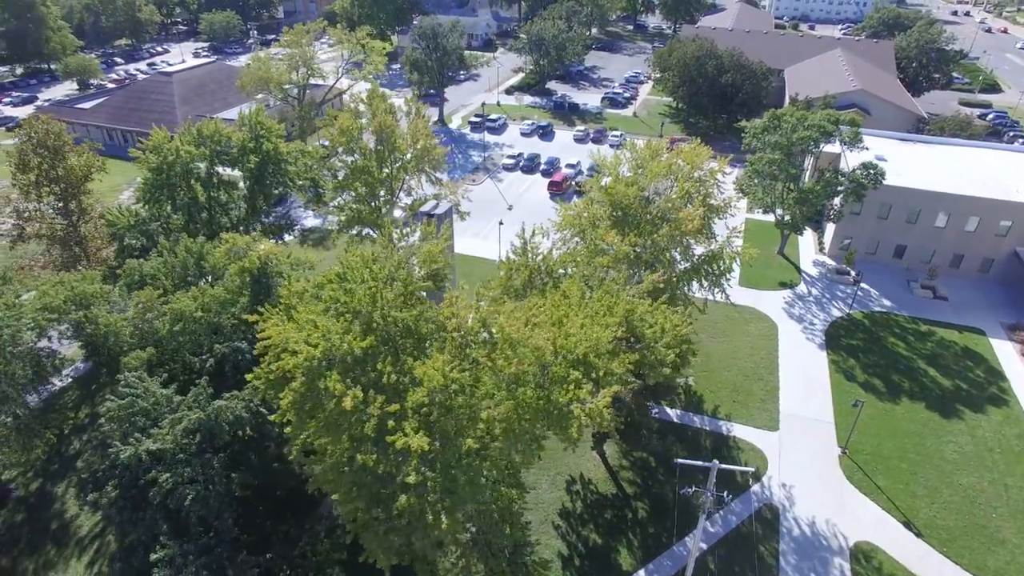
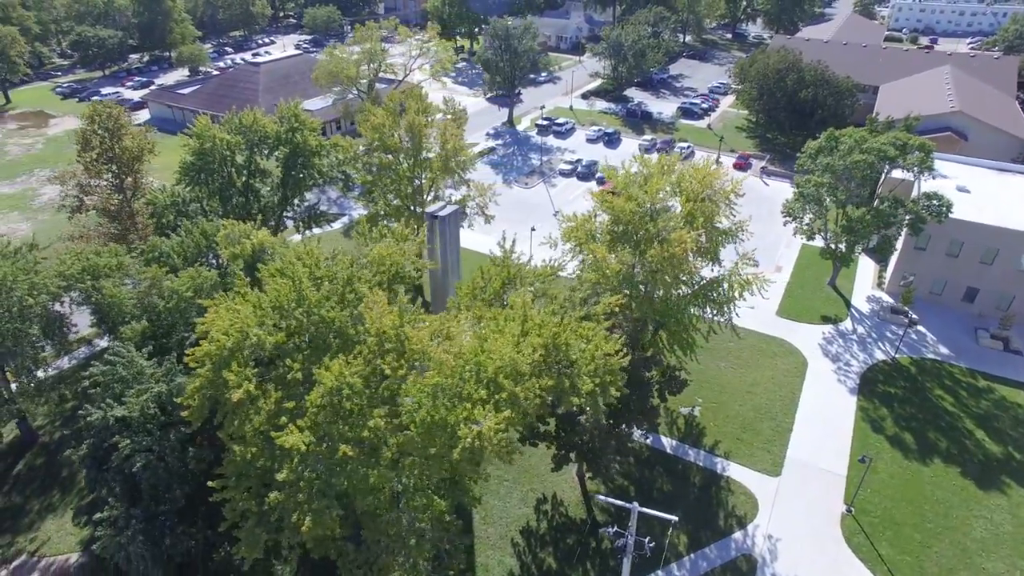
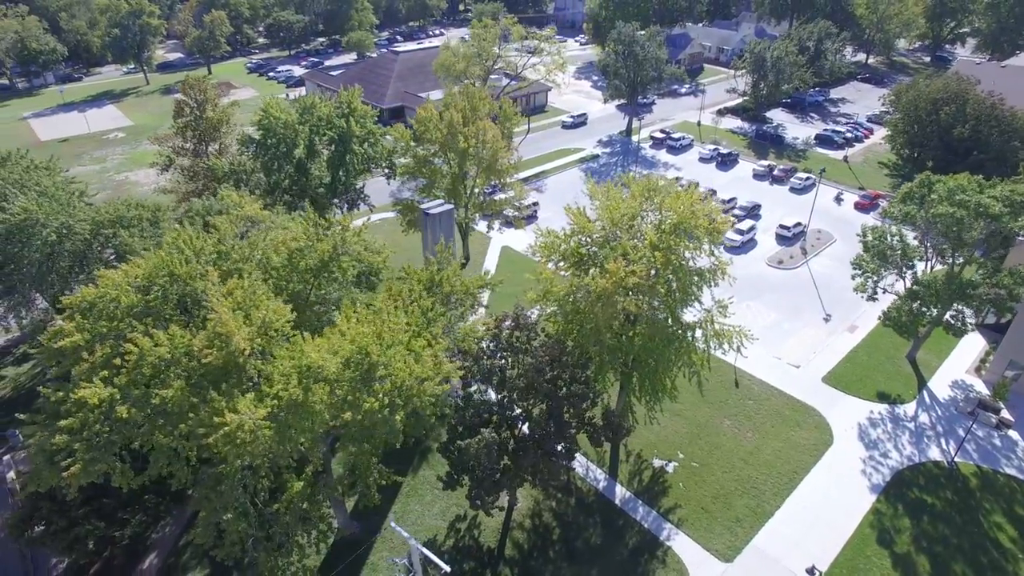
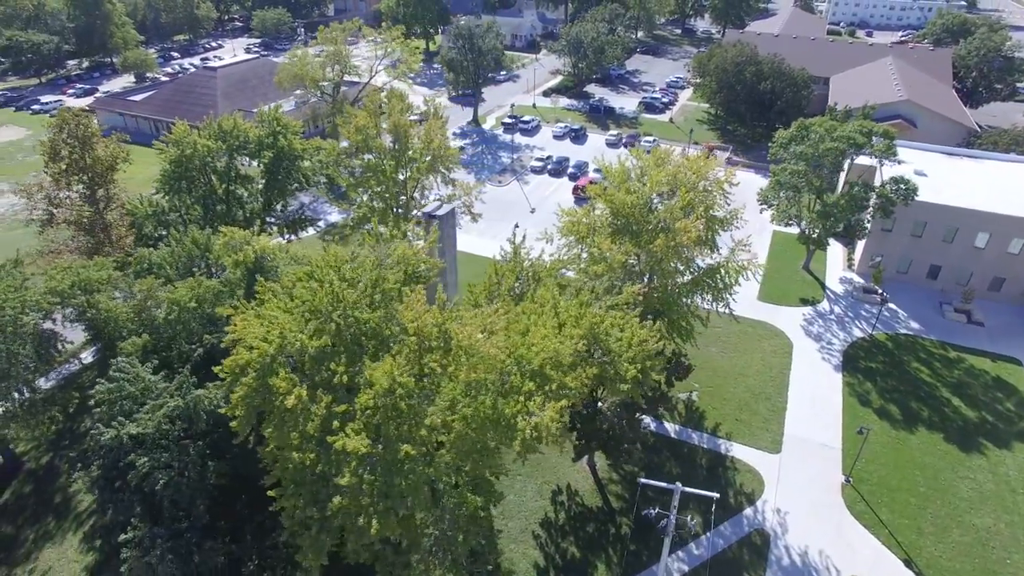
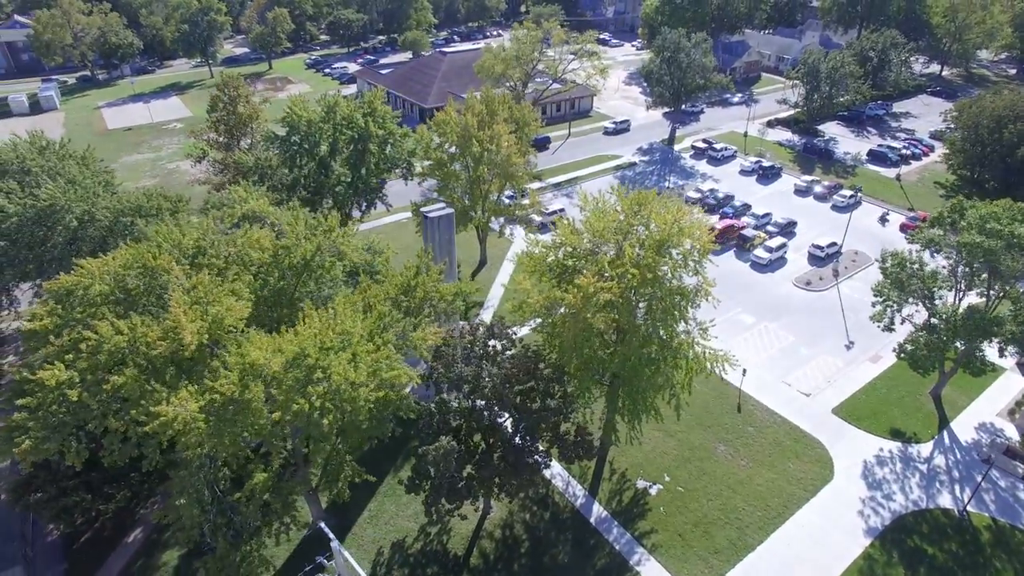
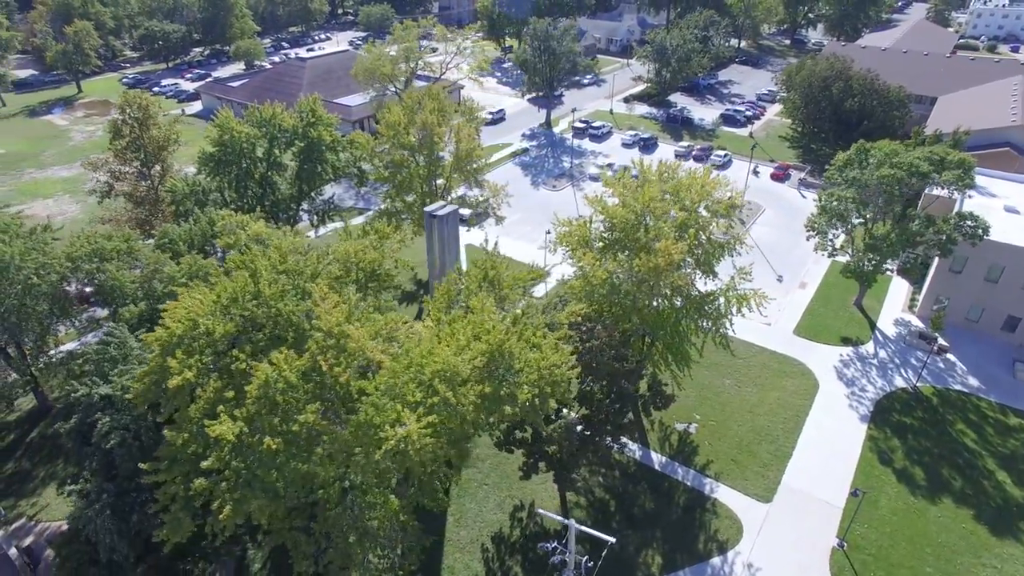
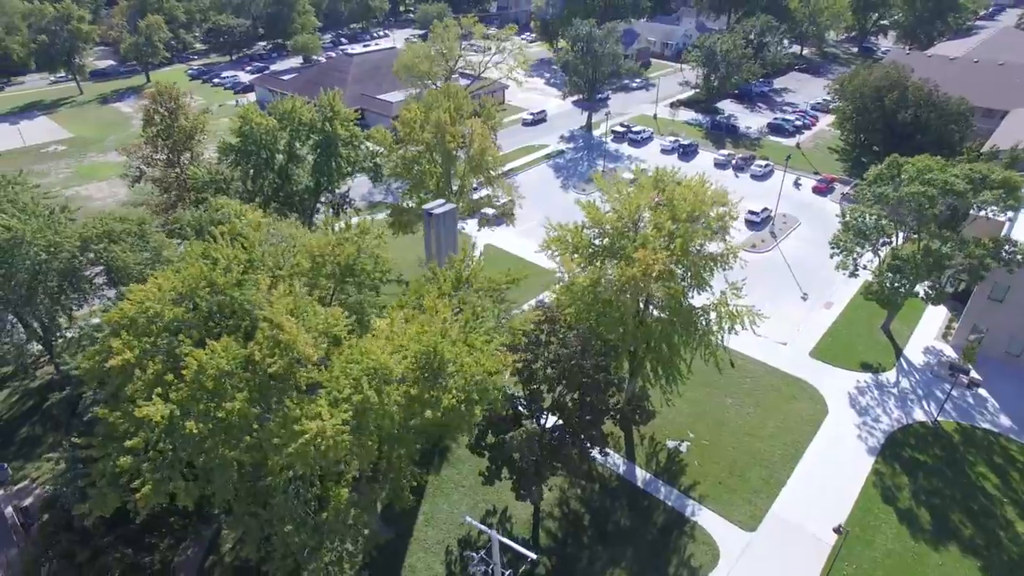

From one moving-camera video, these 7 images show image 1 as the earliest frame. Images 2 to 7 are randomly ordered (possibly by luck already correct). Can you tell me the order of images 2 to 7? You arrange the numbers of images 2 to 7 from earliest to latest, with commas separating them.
4, 2, 6, 7, 3, 5
